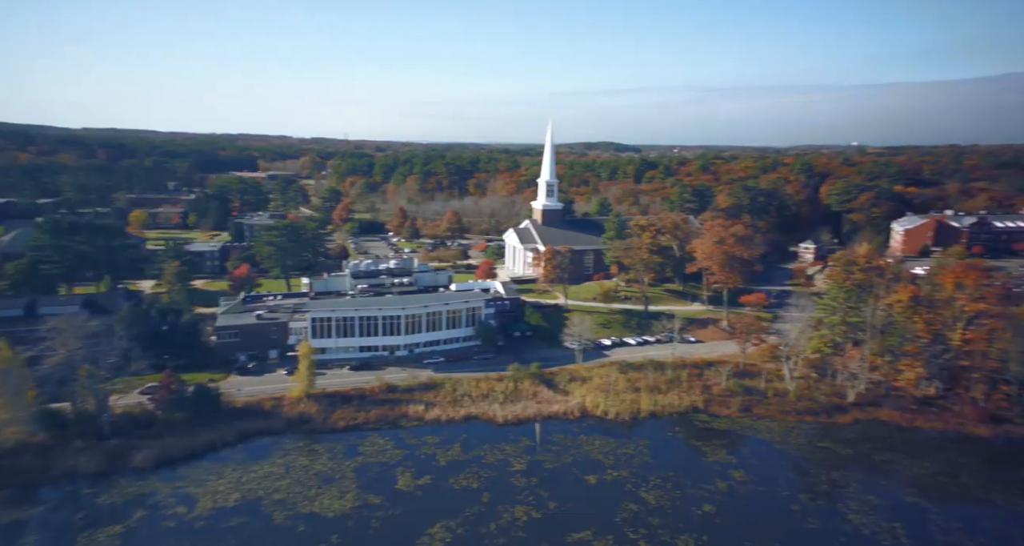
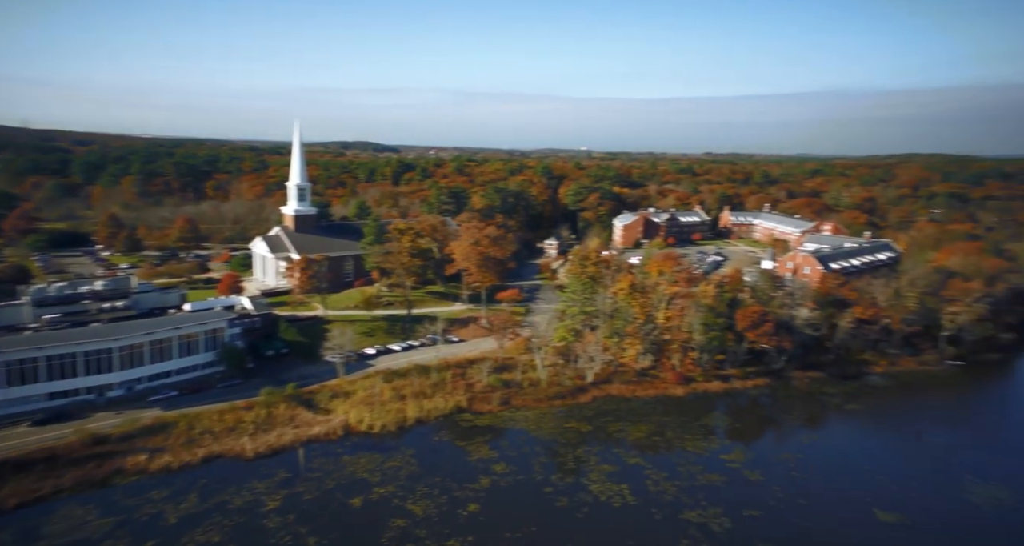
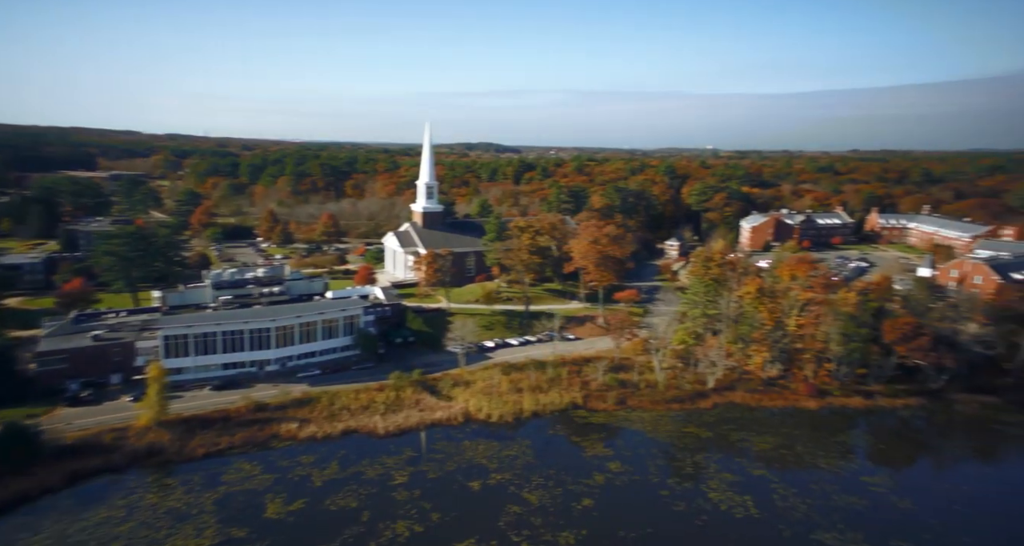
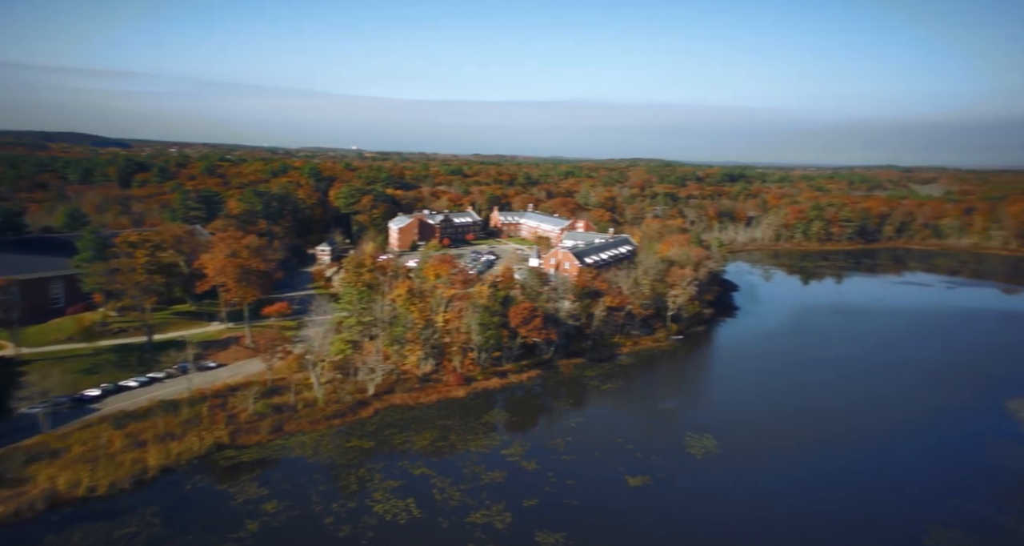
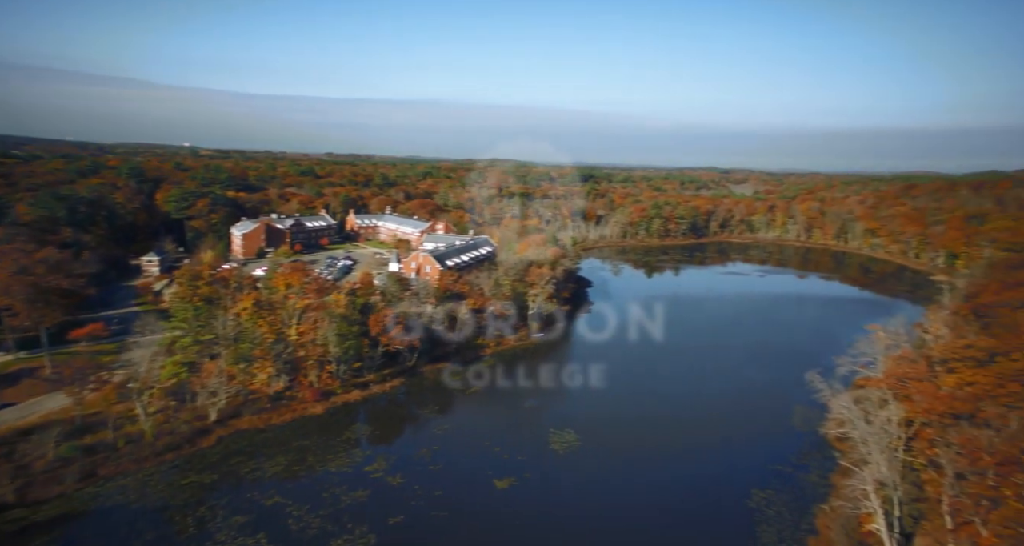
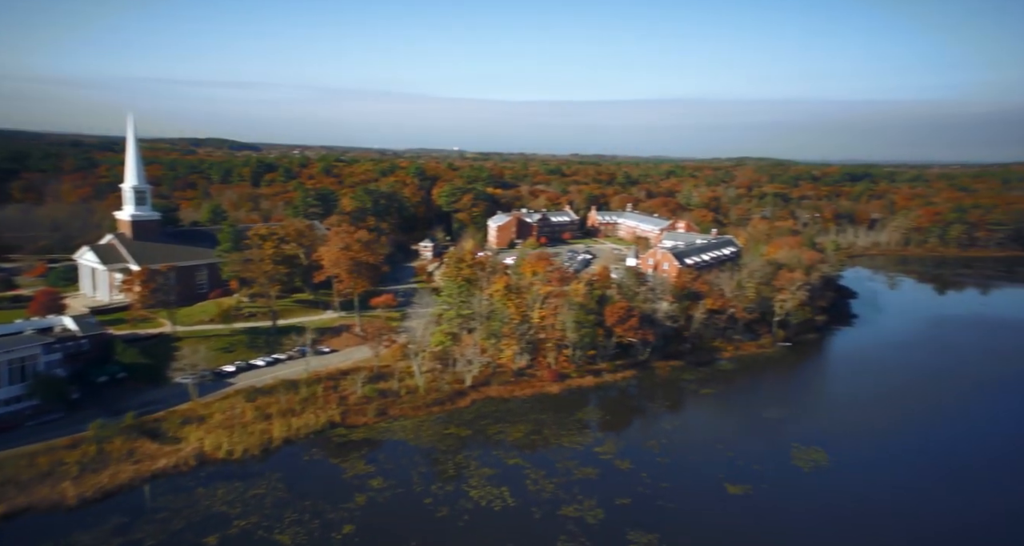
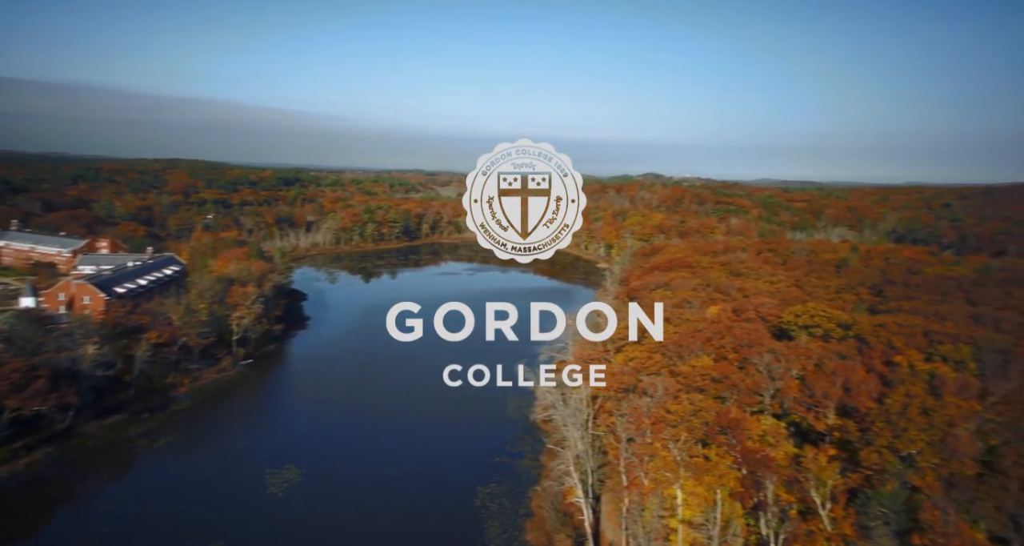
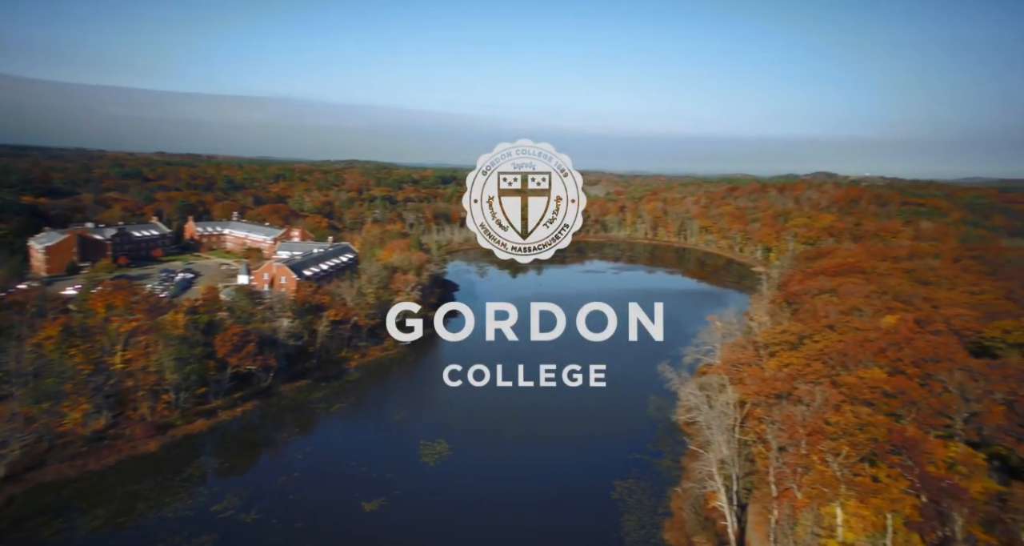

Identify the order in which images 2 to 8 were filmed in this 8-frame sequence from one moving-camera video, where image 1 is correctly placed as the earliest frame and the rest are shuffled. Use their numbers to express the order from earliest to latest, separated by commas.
3, 2, 6, 4, 5, 8, 7
